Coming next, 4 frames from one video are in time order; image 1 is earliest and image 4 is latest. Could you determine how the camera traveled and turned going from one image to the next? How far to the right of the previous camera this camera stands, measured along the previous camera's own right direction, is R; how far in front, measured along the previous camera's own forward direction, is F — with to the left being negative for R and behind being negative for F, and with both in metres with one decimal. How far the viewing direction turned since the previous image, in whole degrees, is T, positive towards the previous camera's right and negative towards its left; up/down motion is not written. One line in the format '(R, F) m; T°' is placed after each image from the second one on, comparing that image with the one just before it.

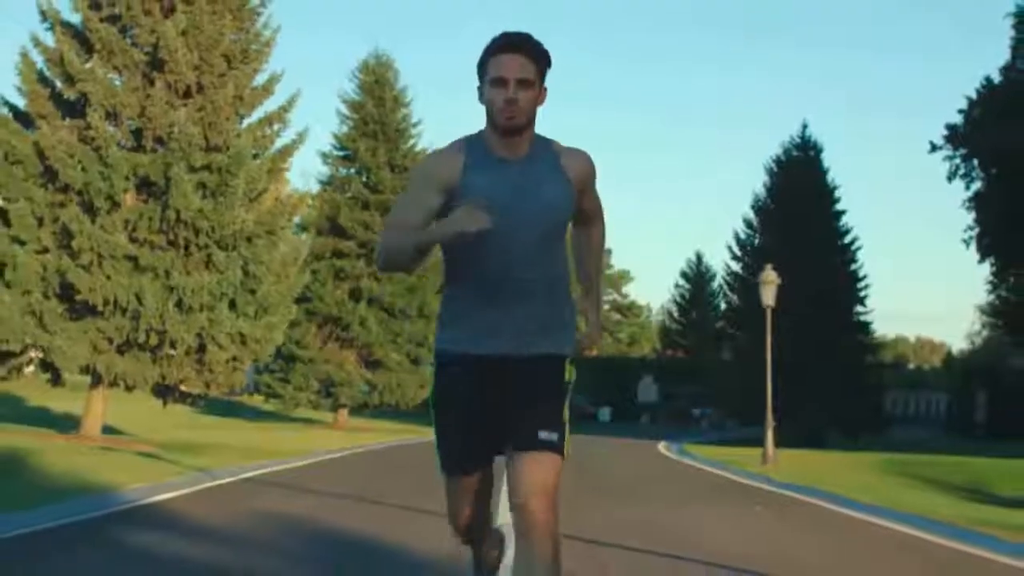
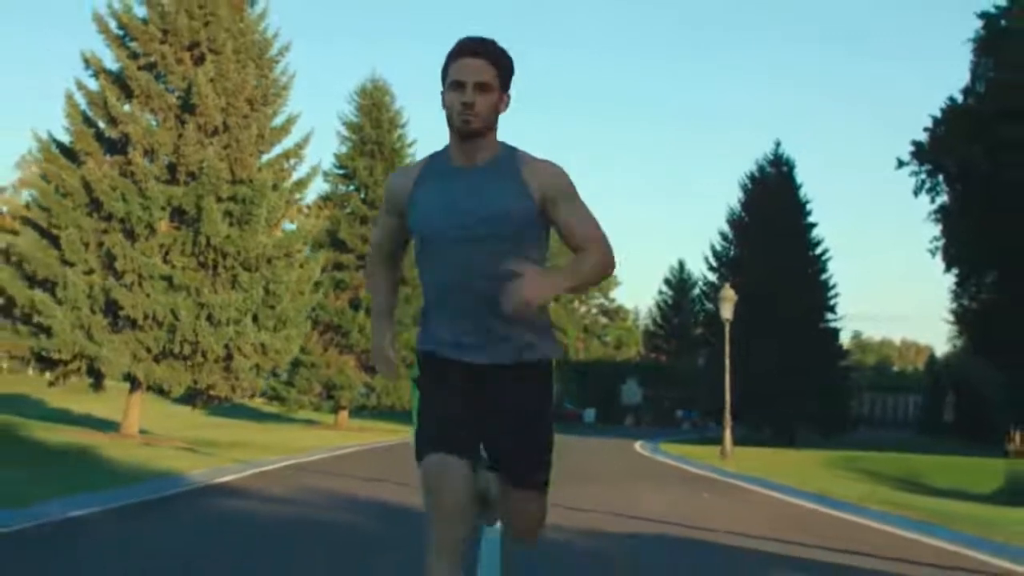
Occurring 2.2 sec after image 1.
(0.0, -3.0) m; 0°
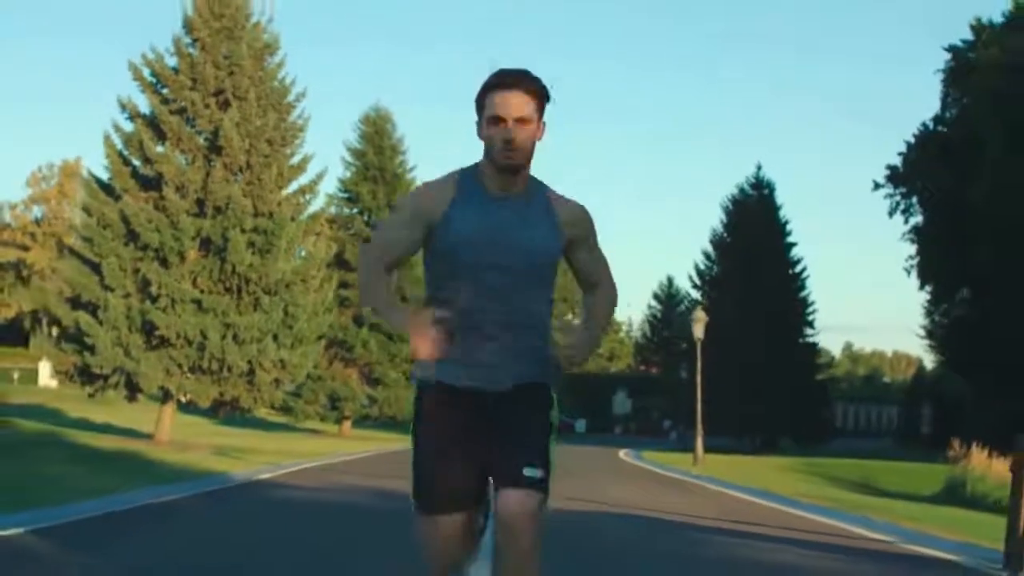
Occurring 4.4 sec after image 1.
(0.0, -2.8) m; 0°
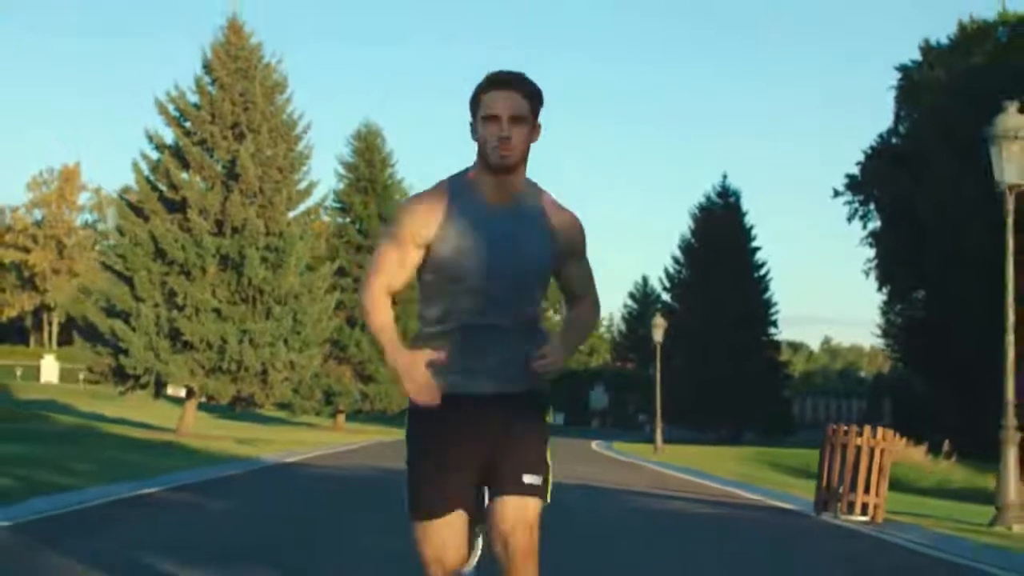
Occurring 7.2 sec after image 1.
(0.0, -3.8) m; +1°
